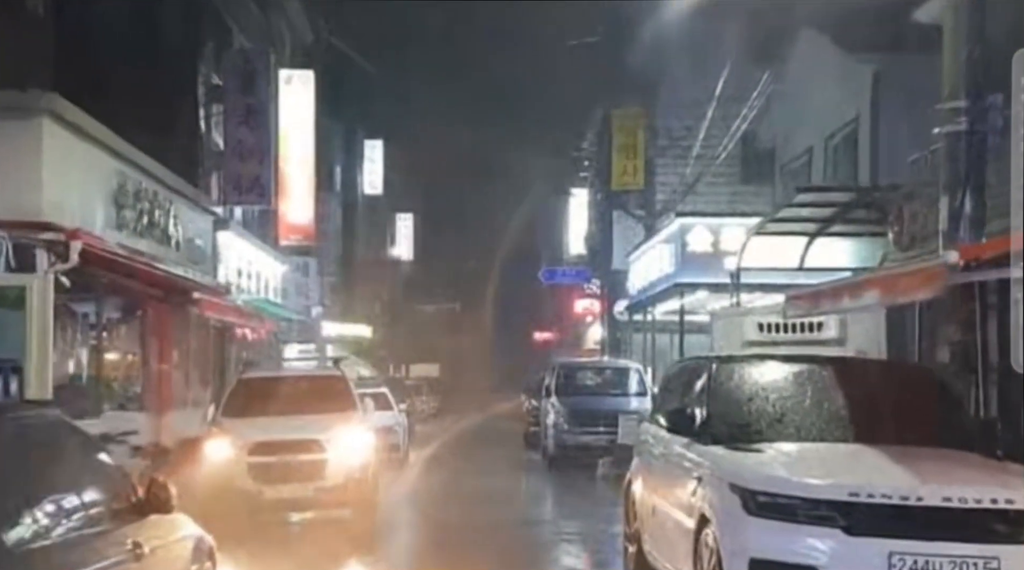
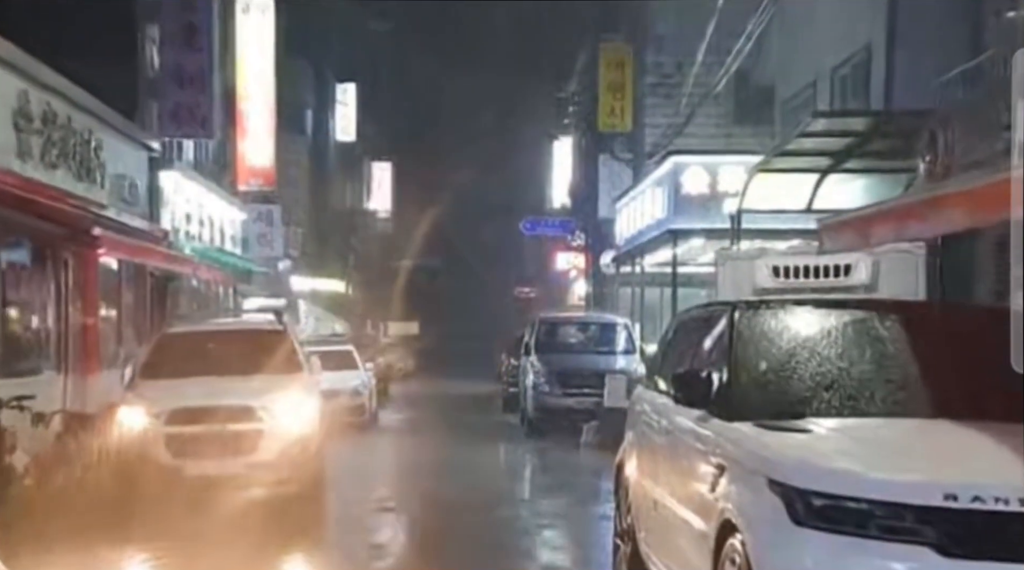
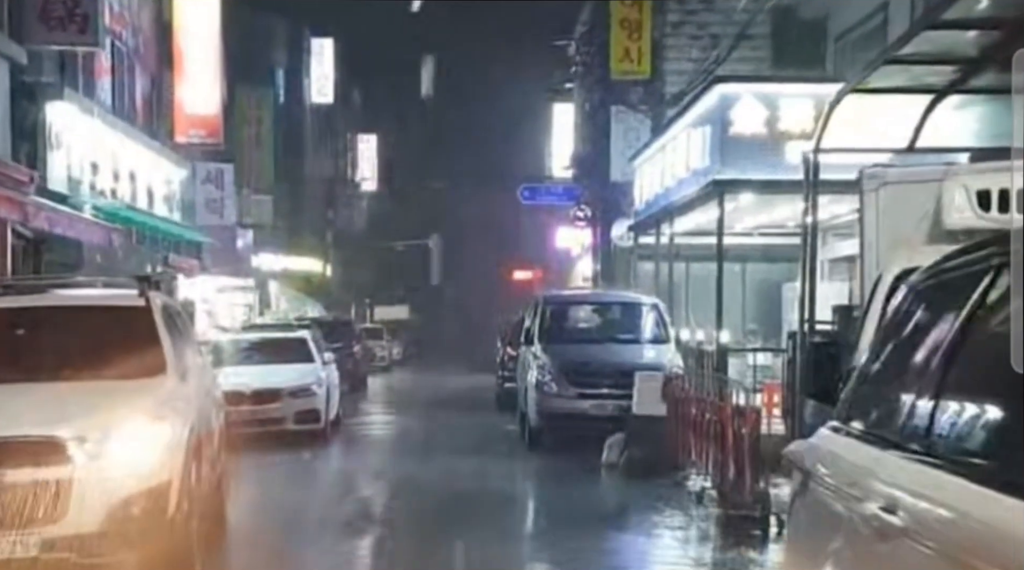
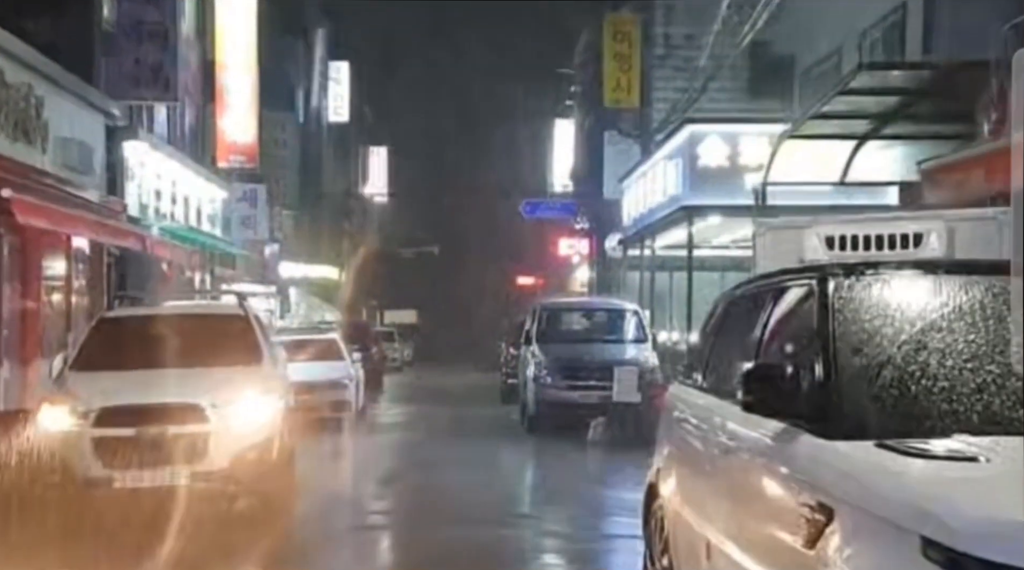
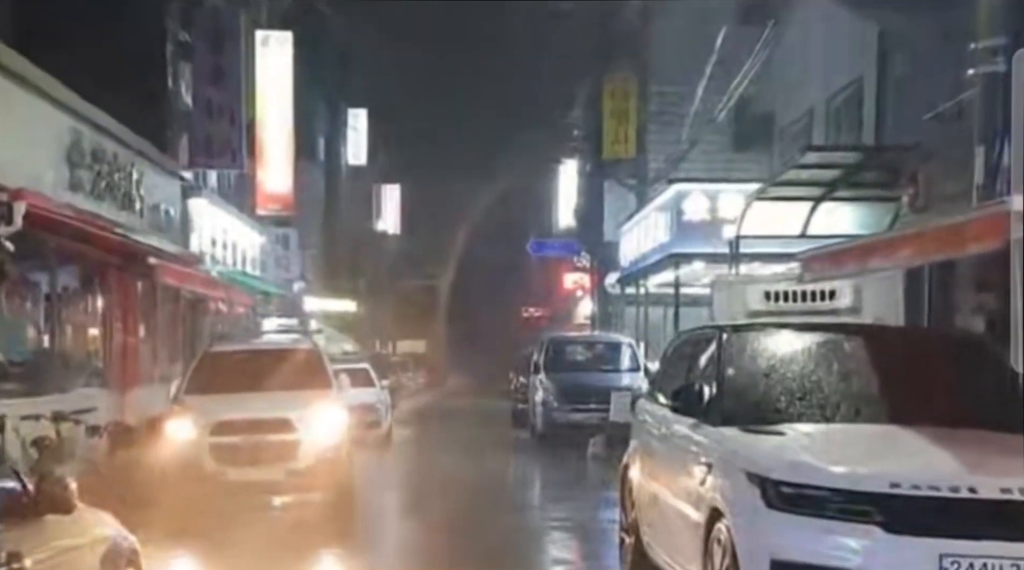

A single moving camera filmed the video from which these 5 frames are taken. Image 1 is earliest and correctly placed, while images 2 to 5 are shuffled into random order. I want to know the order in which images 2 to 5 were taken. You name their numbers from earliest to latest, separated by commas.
5, 2, 4, 3
